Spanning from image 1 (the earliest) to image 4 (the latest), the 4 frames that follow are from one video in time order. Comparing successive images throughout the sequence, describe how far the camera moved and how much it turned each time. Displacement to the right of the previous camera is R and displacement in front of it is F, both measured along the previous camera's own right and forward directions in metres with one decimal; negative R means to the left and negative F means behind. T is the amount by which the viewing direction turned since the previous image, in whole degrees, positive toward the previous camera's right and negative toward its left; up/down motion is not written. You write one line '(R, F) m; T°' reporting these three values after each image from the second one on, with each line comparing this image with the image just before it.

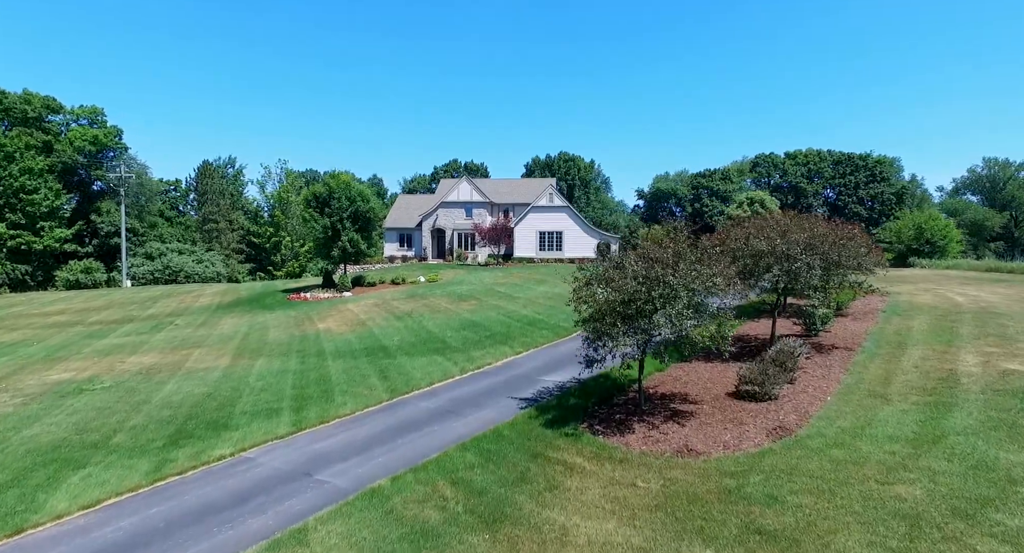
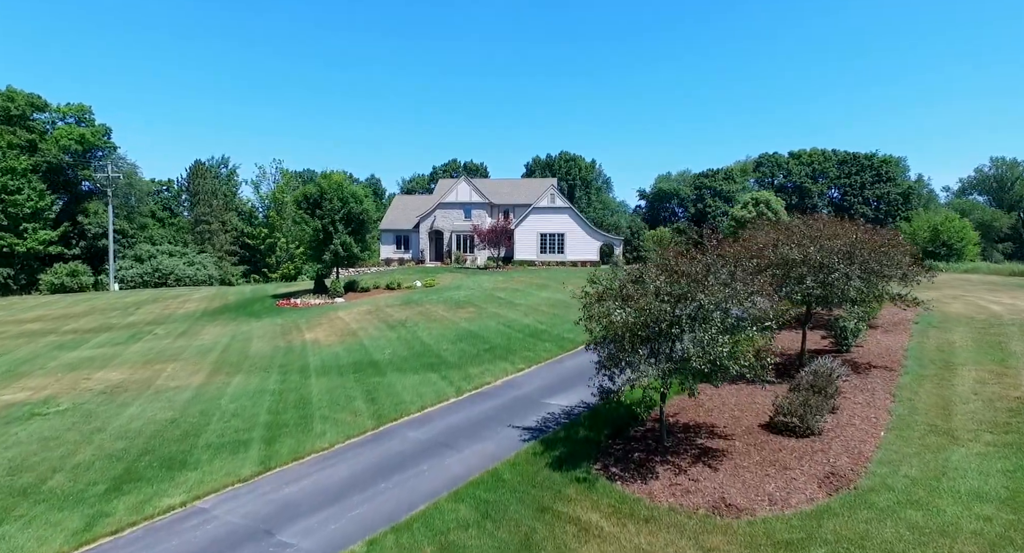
(0.0, +1.4) m; 0°
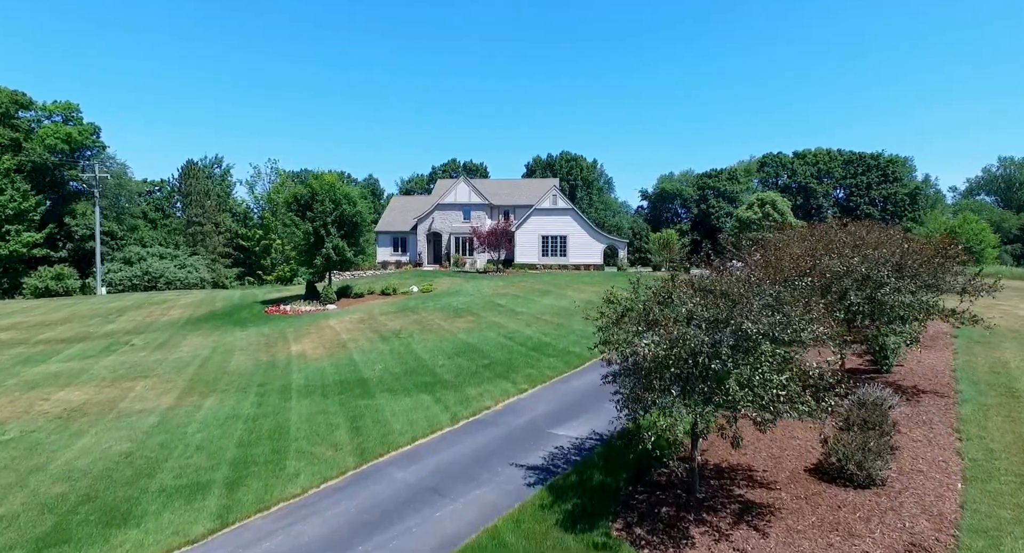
(0.0, +1.4) m; 0°
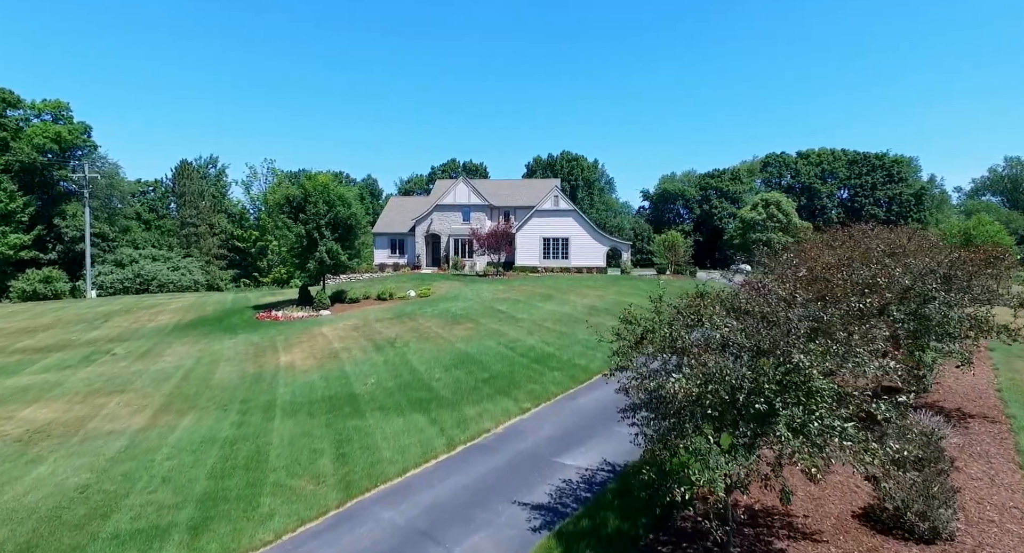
(0.0, +1.0) m; 0°
